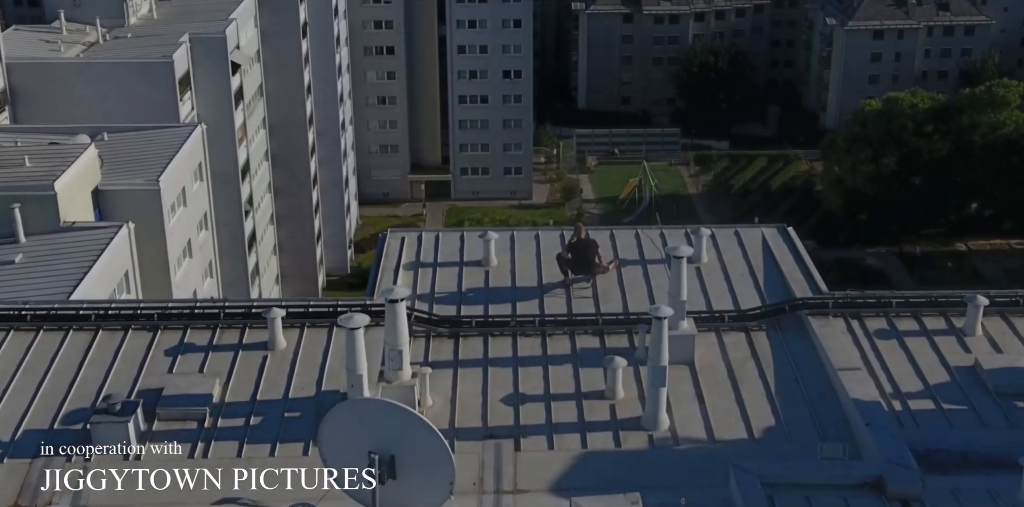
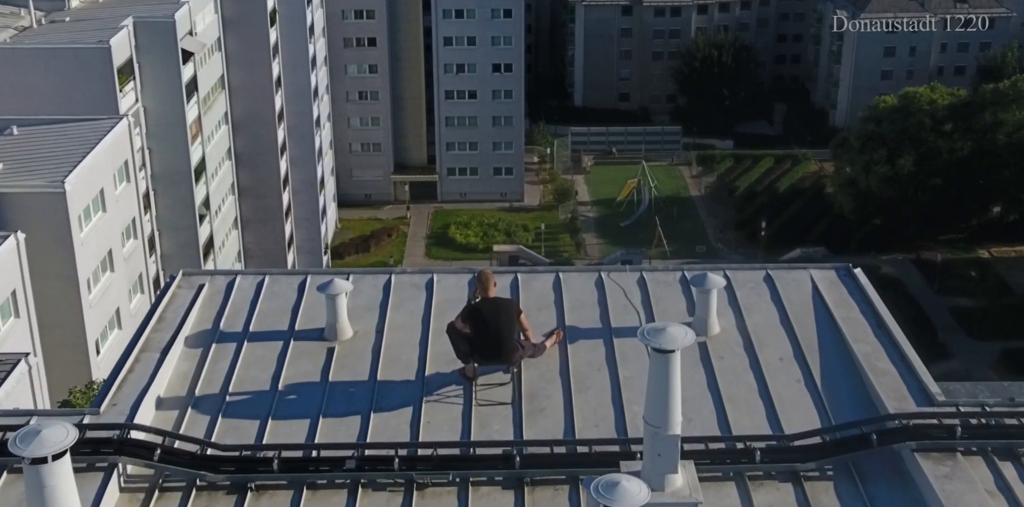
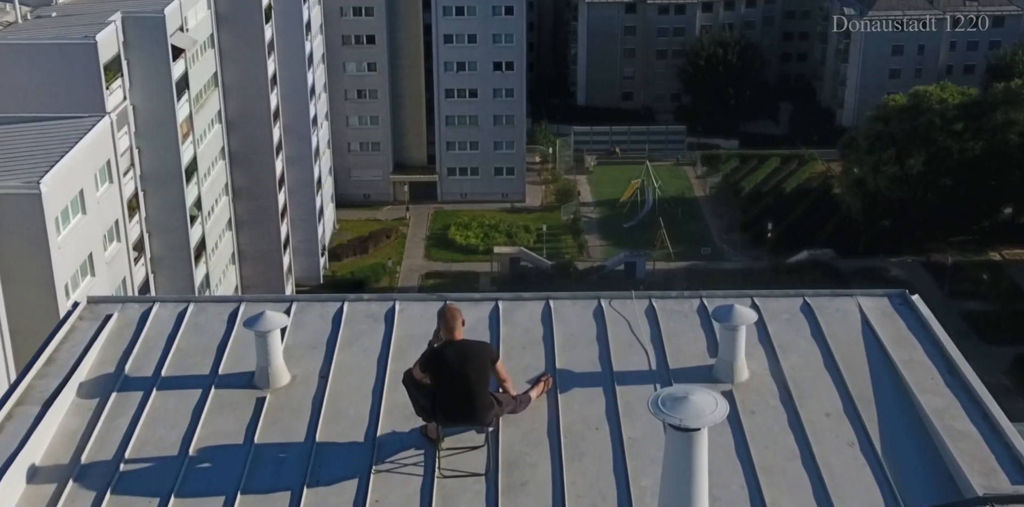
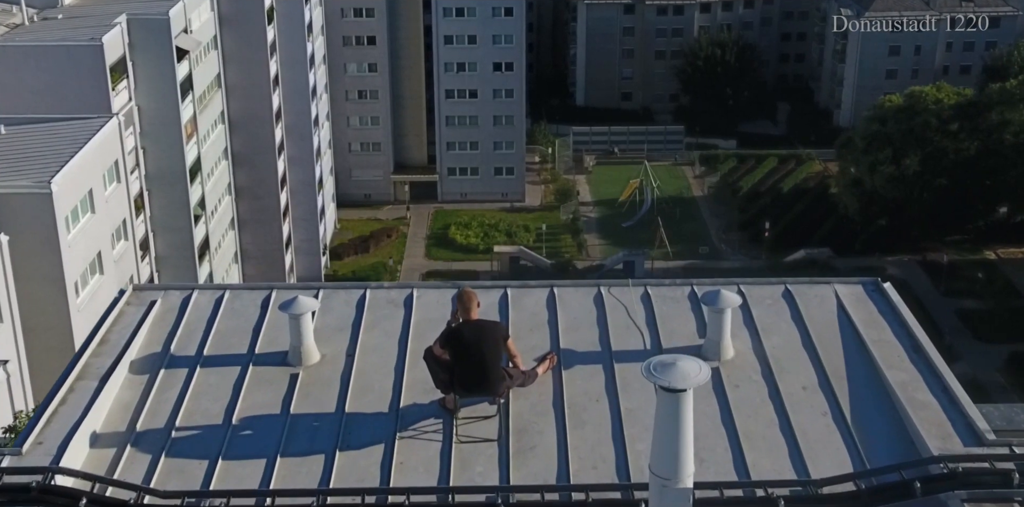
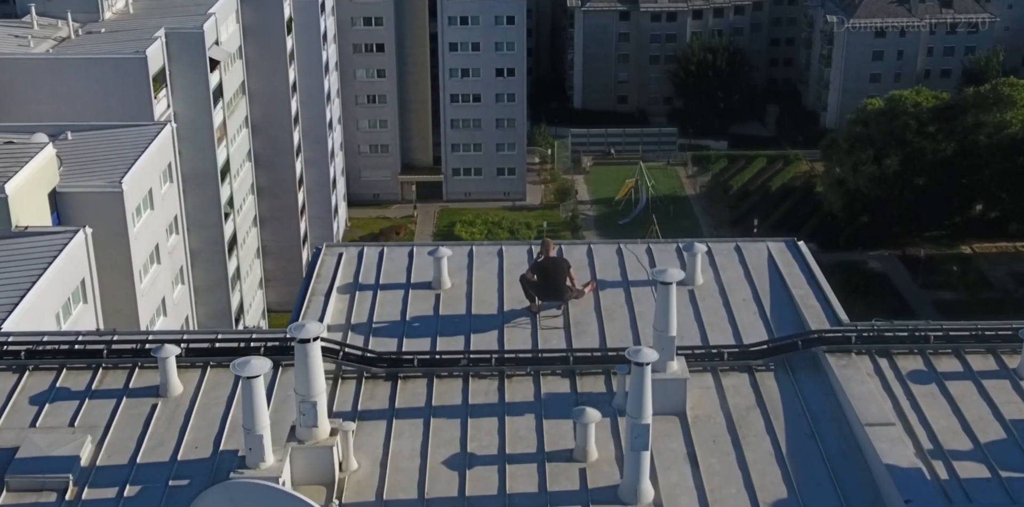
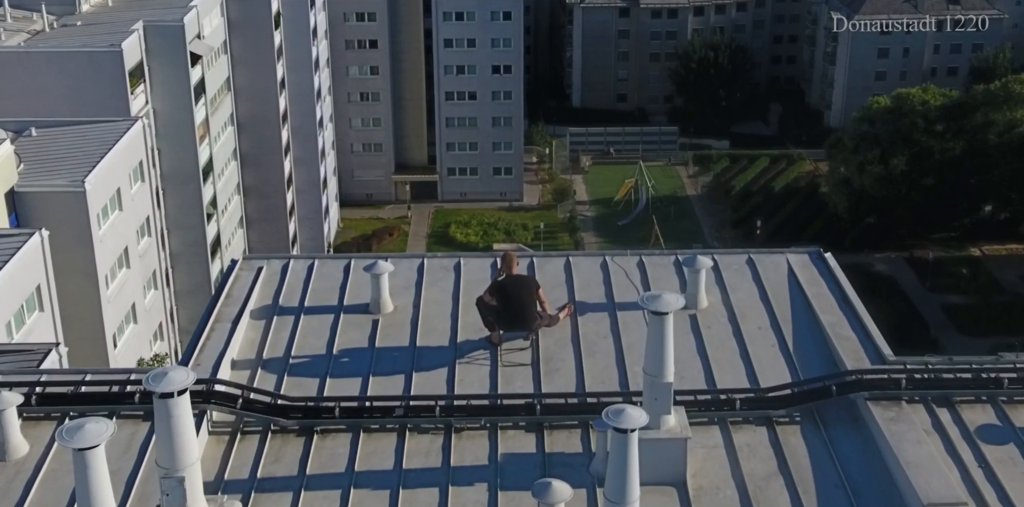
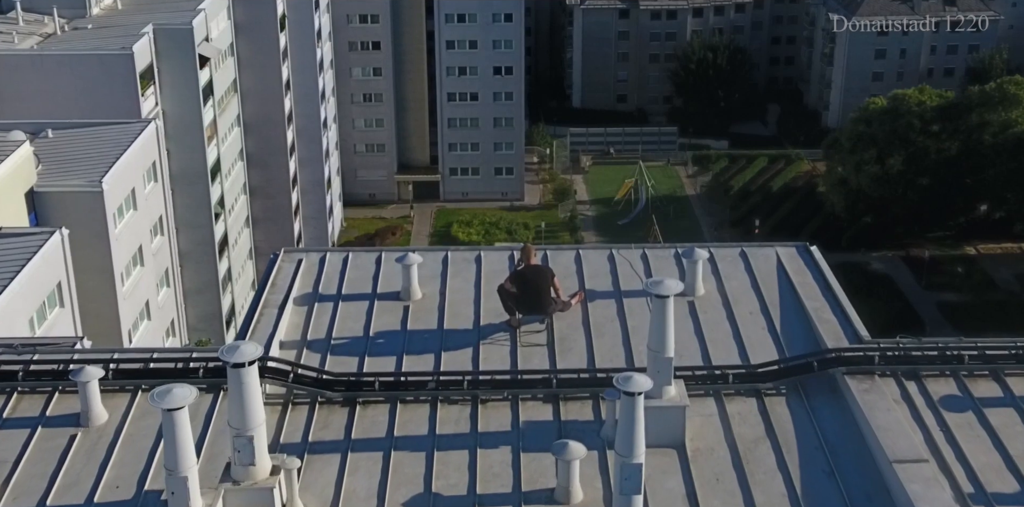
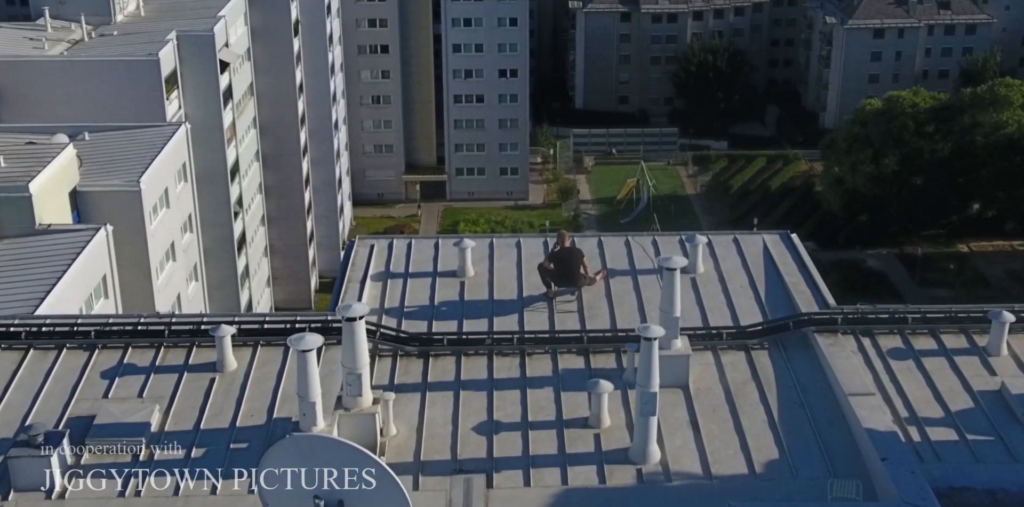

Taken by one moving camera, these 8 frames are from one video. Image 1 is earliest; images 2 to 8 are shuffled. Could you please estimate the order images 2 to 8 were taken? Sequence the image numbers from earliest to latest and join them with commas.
8, 5, 7, 6, 2, 4, 3
